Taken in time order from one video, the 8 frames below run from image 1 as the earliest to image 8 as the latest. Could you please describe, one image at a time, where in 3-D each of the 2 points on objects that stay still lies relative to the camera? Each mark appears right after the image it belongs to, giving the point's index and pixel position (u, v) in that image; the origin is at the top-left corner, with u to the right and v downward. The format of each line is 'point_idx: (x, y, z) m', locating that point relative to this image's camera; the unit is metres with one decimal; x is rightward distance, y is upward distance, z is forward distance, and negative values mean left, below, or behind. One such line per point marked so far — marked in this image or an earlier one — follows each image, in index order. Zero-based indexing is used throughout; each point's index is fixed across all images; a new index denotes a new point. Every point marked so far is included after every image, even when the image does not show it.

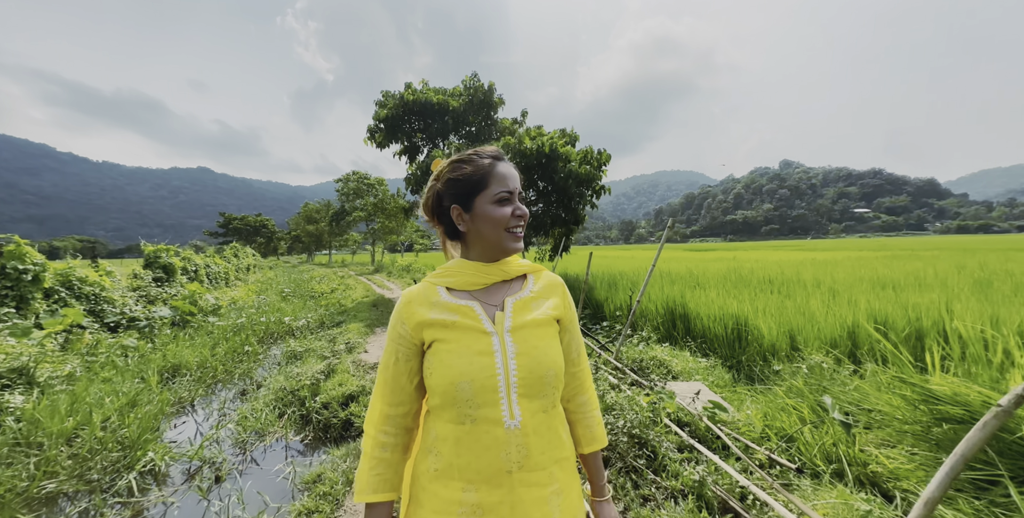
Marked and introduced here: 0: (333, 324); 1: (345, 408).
0: (-3.8, -1.4, +8.1) m
1: (-1.7, -1.5, +3.9) m
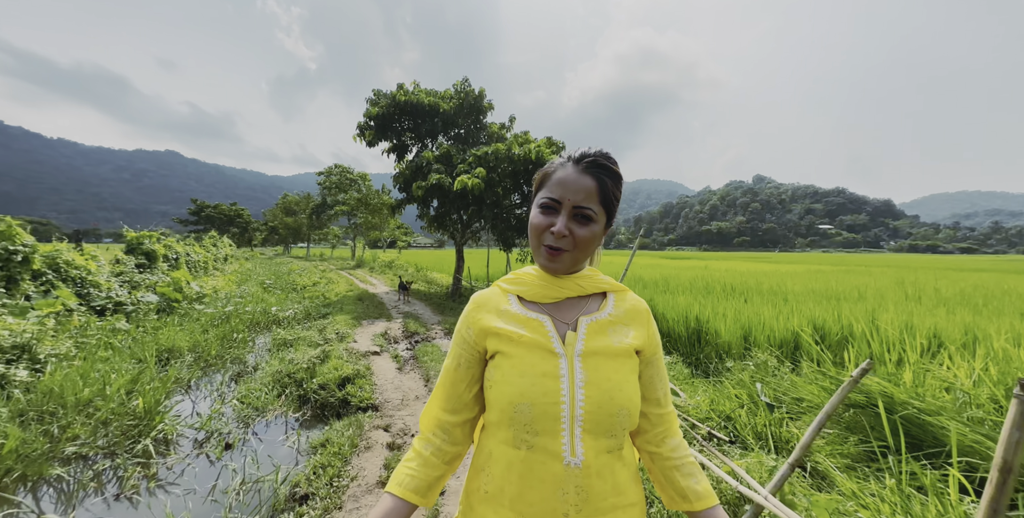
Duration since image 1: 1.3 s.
0: (-4.2, -1.3, +8.3) m
1: (-1.9, -1.4, +4.2) m
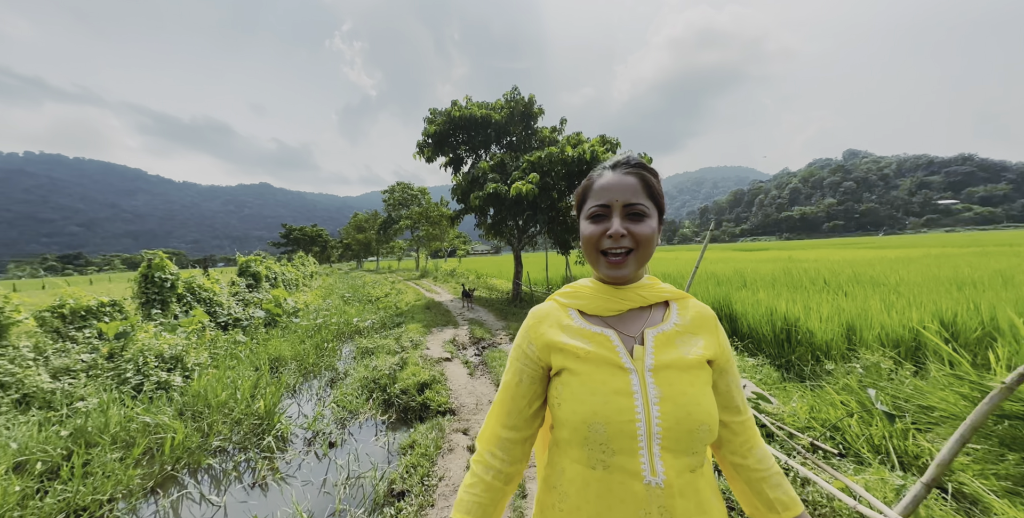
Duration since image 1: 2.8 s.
0: (-2.8, -1.6, +8.9) m
1: (-1.1, -1.6, +4.5) m
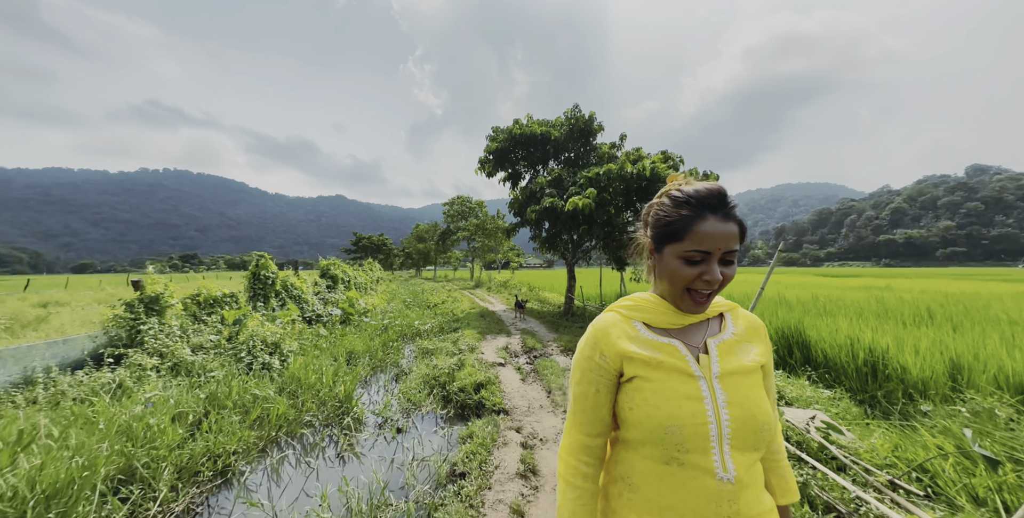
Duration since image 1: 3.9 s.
0: (-1.5, -1.8, +9.5) m
1: (-0.4, -1.7, +4.9) m
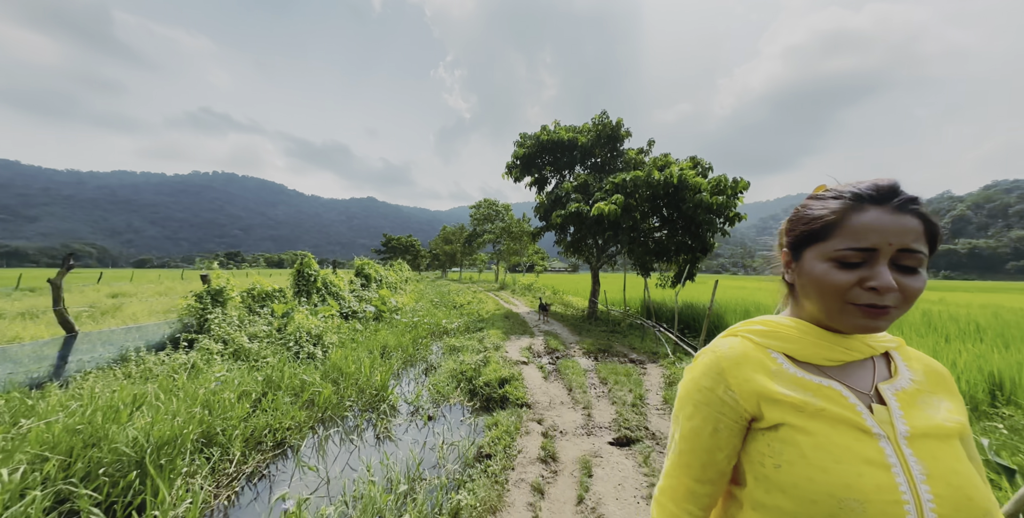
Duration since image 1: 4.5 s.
0: (-0.9, -1.8, +9.8) m
1: (-0.1, -1.7, +5.2) m
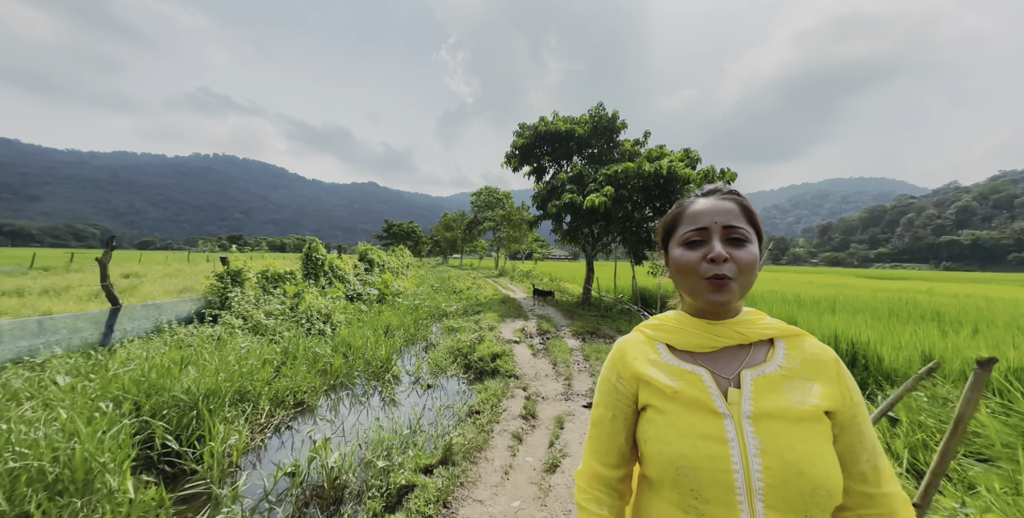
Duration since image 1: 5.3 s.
0: (-1.0, -1.5, +10.4) m
1: (-0.3, -1.6, +5.7) m
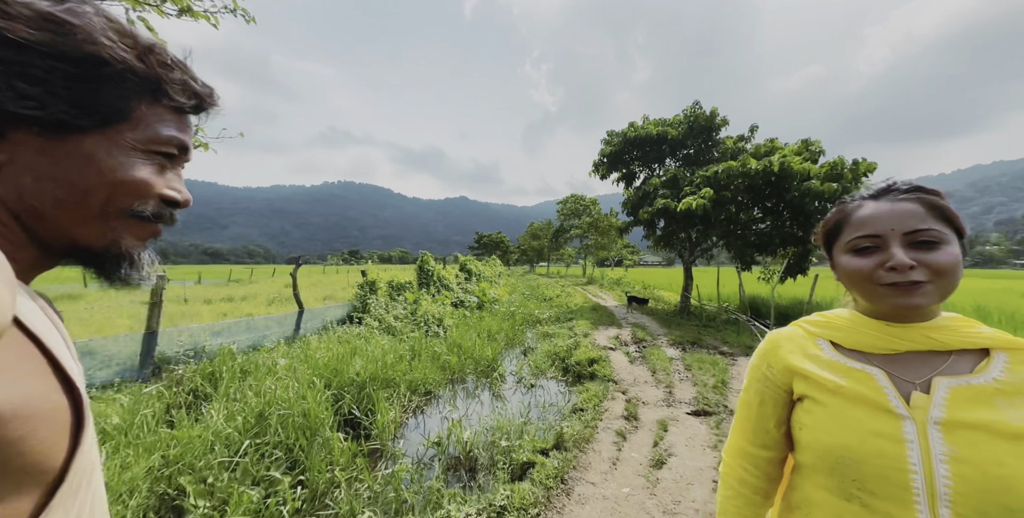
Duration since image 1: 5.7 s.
0: (+1.5, -1.7, +10.7) m
1: (+1.2, -1.7, +6.0) m
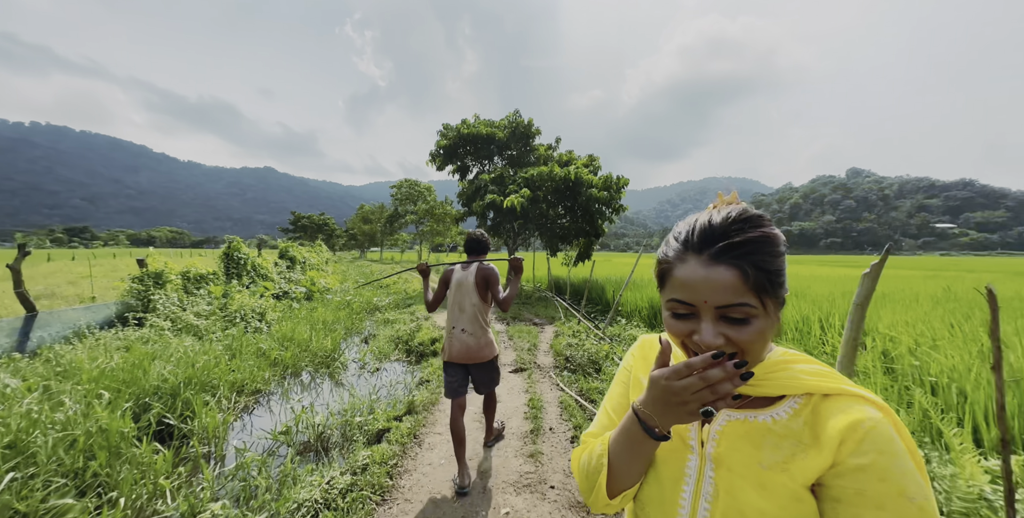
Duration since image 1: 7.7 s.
0: (-3.1, -1.3, +11.1) m
1: (-1.4, -1.5, +6.6) m
